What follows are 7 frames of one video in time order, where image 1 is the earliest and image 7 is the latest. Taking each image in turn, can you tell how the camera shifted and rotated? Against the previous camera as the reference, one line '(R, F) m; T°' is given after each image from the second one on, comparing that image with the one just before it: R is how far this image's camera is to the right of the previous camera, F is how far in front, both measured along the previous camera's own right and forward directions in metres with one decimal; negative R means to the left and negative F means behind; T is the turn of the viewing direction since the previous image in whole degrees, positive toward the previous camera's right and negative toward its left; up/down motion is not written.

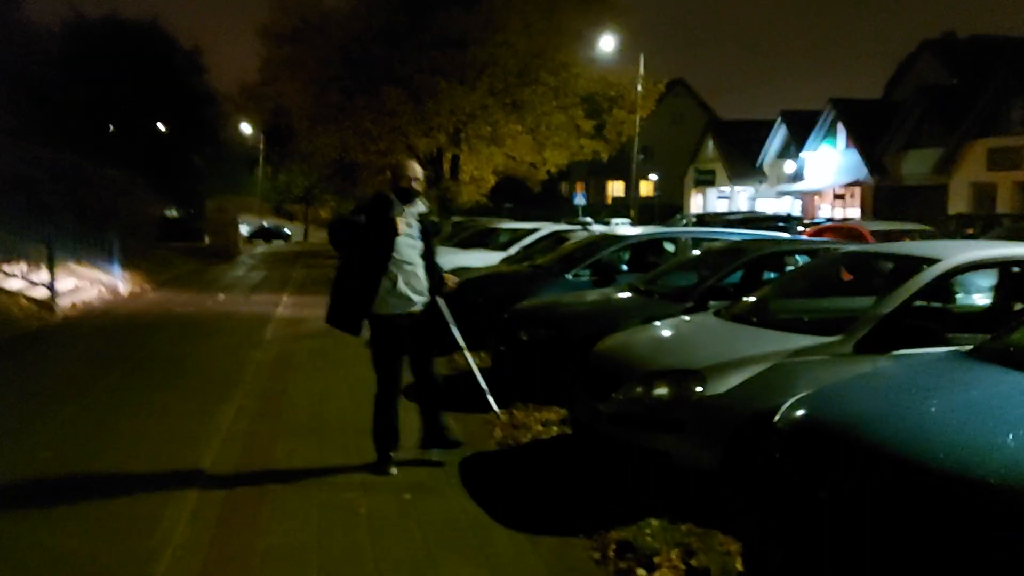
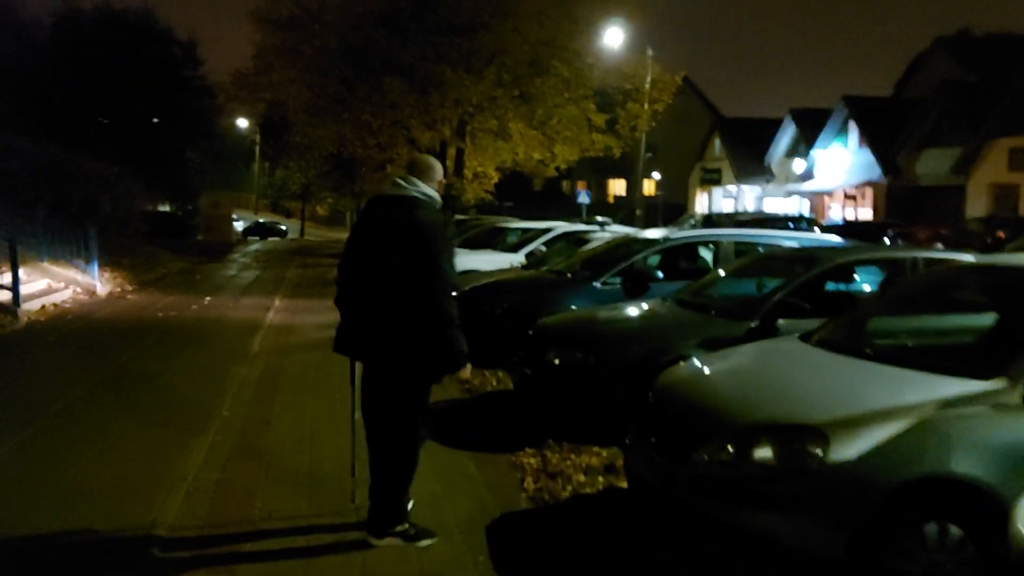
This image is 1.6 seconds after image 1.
(-0.3, +1.4) m; 0°
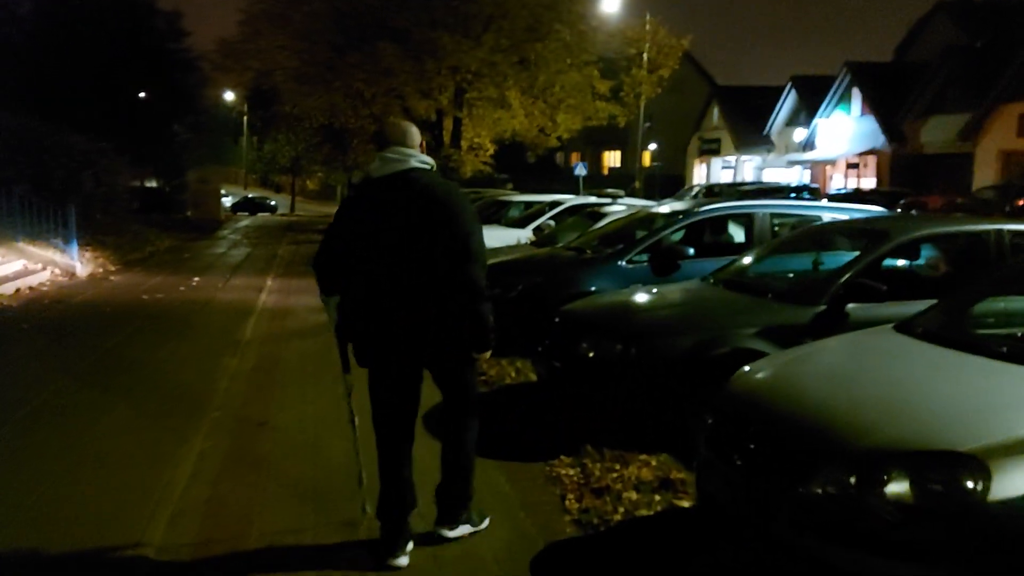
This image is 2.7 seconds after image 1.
(-0.3, +0.9) m; +1°
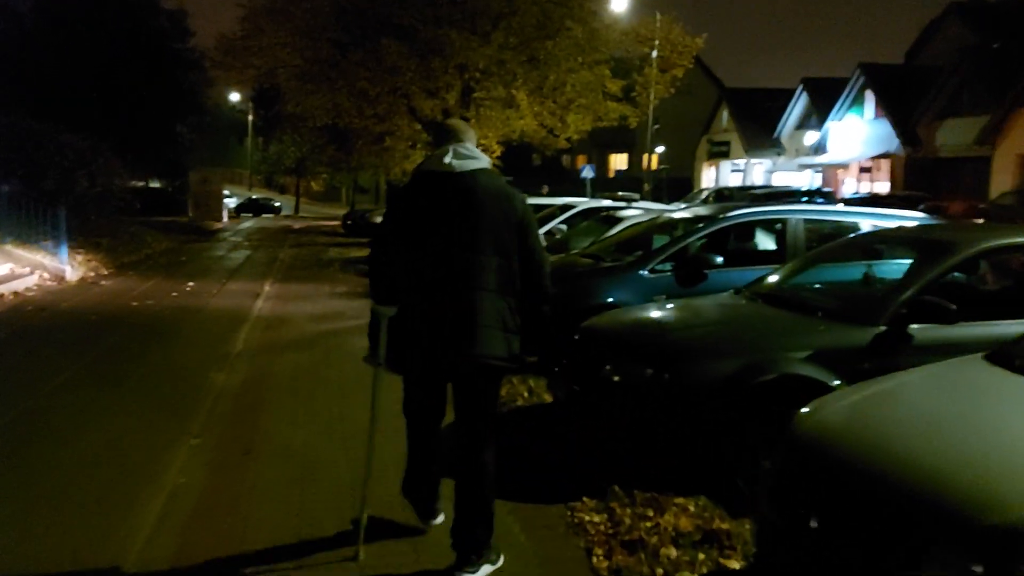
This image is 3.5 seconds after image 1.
(-0.1, +0.7) m; 0°
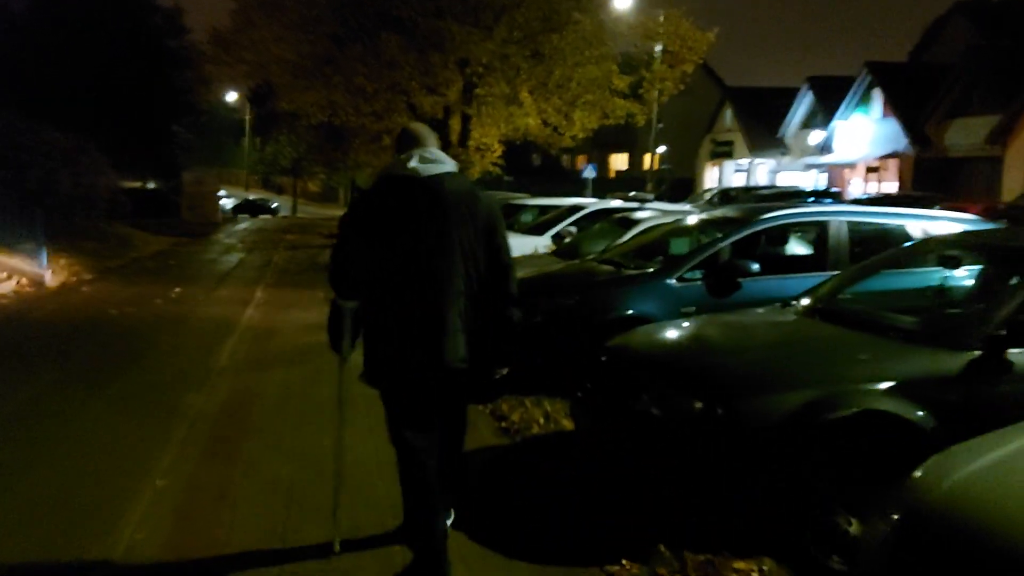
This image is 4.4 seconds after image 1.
(-0.1, +0.9) m; 0°
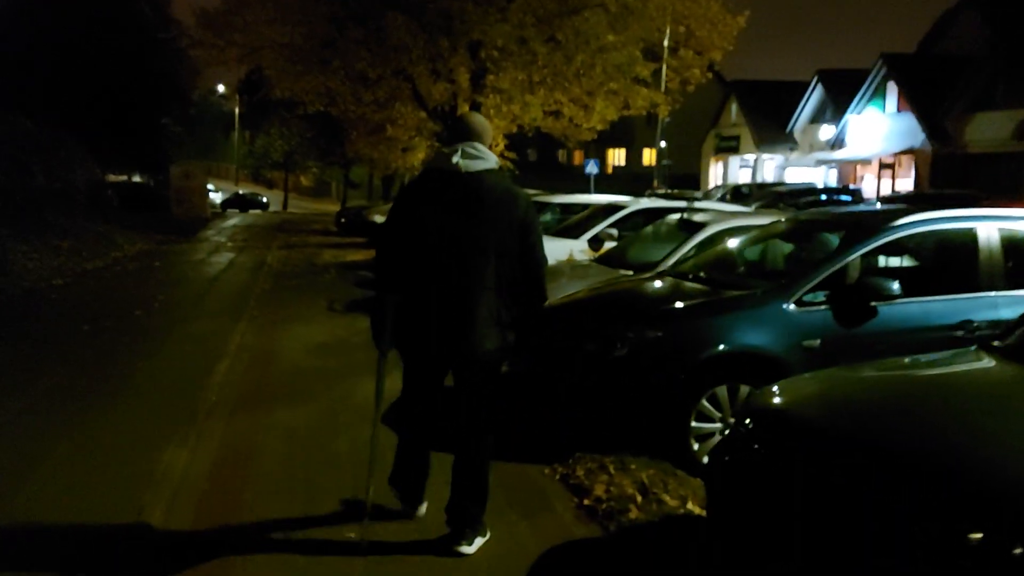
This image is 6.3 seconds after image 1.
(-0.6, +1.7) m; +1°
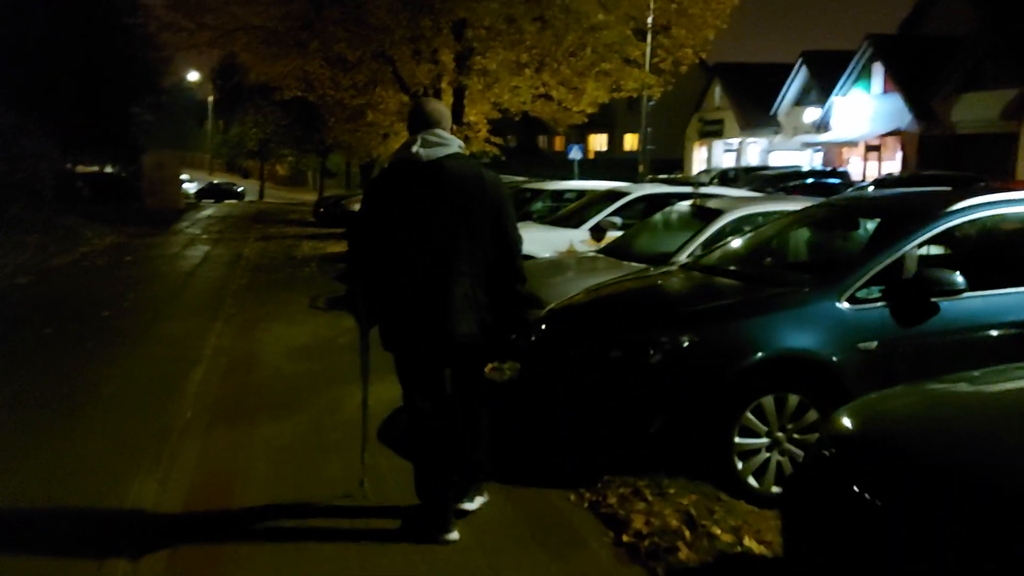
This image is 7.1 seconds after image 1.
(-0.2, +0.7) m; +1°
